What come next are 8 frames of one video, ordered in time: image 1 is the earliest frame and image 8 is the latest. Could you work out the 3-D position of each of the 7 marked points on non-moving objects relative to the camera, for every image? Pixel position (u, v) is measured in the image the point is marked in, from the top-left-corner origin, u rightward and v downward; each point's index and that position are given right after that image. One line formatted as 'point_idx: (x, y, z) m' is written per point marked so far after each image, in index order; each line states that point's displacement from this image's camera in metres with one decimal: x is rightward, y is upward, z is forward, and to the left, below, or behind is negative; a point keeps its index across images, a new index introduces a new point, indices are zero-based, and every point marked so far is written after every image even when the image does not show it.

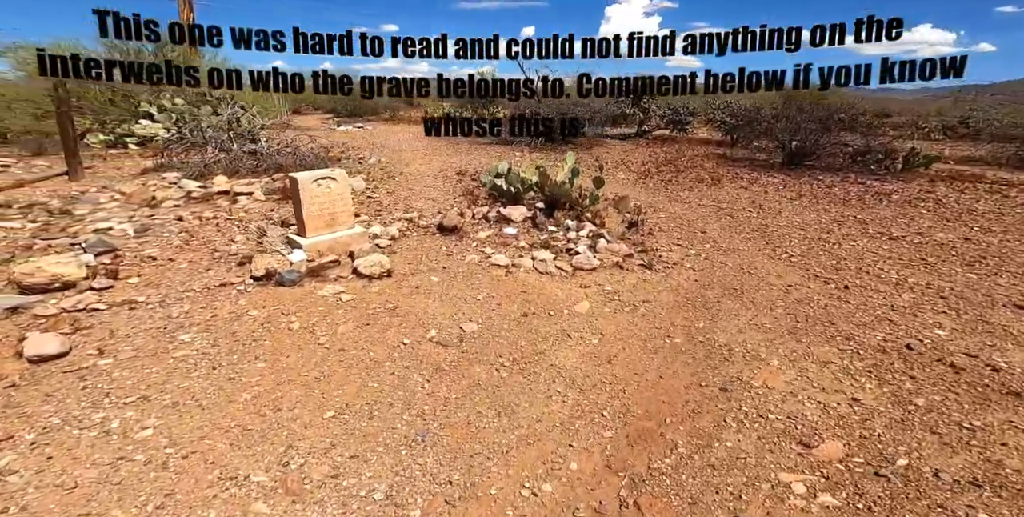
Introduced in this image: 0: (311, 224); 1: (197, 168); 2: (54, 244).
0: (-1.9, +0.3, +4.8) m
1: (-4.8, +1.4, +7.4) m
2: (-4.8, +0.2, +5.4) m
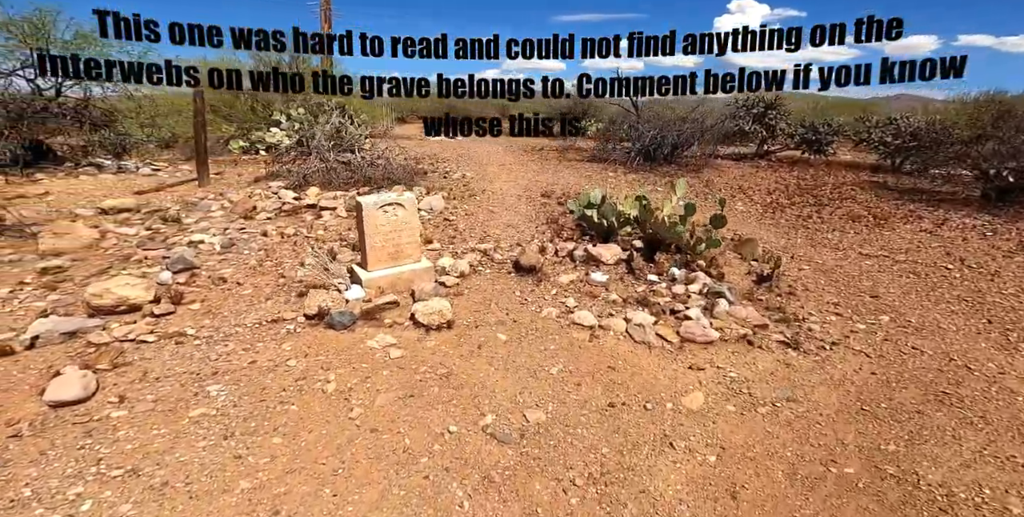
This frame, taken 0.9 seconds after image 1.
0: (-1.2, 0.0, +4.2) m
1: (-3.3, +1.2, +7.4) m
2: (-3.8, 0.0, +5.4) m
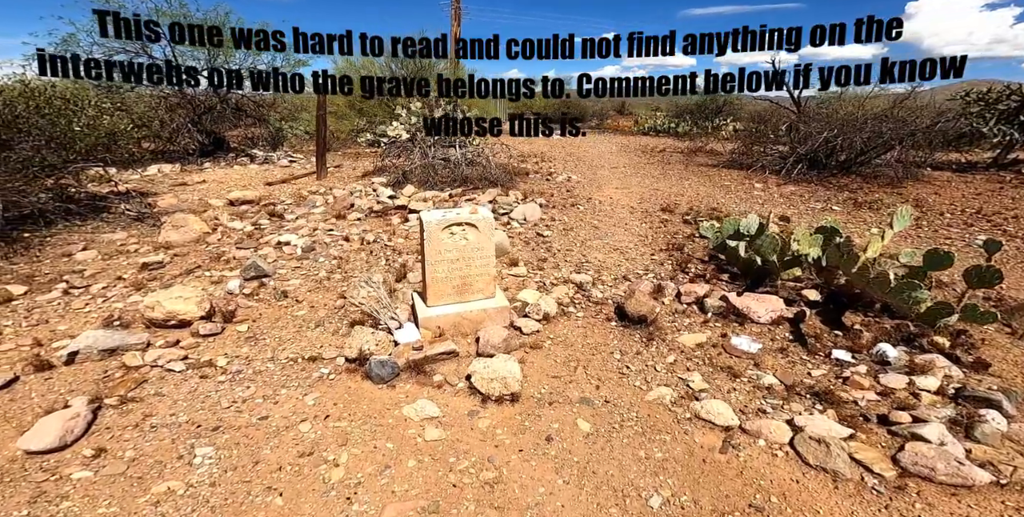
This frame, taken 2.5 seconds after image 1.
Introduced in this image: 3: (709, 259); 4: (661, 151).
0: (-0.5, -0.2, +3.3) m
1: (-1.7, +1.1, +6.9) m
2: (-2.8, 0.0, +5.1) m
3: (+1.6, 0.0, +4.2) m
4: (+2.9, +2.2, +10.3) m
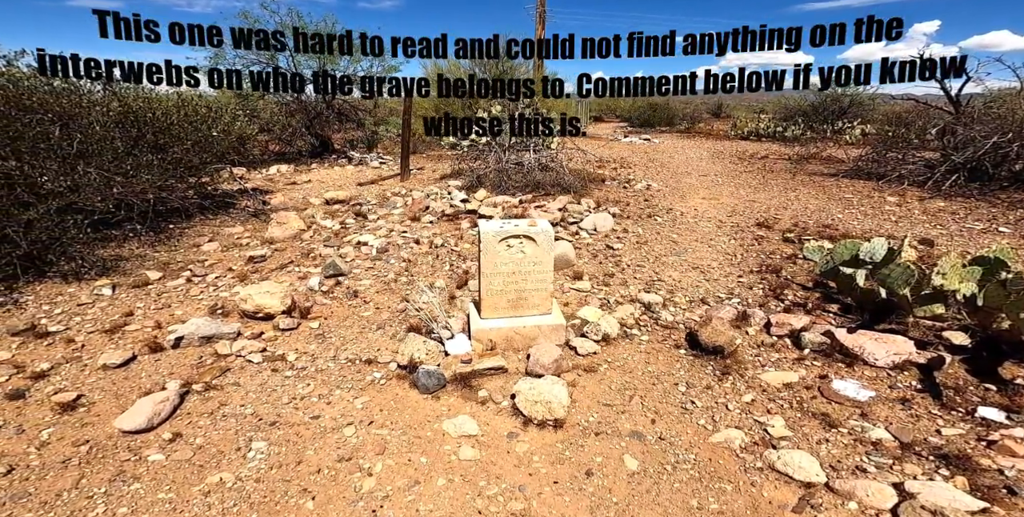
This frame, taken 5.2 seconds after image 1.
0: (-0.2, -0.3, +3.2) m
1: (-0.6, +1.1, +7.0) m
2: (-2.1, 0.0, +5.4) m
3: (+2.1, -0.2, +3.7) m
4: (+4.6, +1.9, +9.5) m
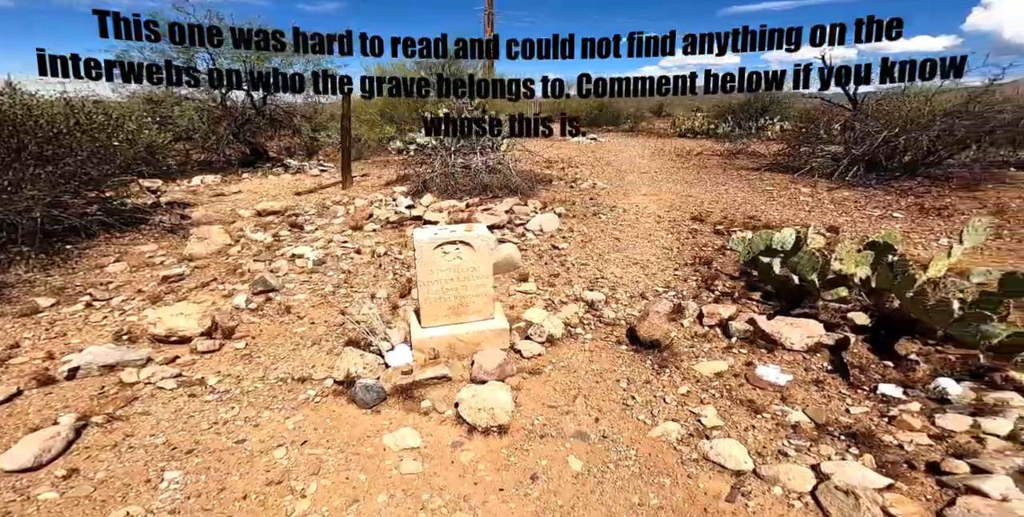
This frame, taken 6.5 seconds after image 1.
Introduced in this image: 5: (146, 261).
0: (-0.5, -0.3, +3.2) m
1: (-1.4, +1.0, +6.9) m
2: (-2.6, -0.1, +5.2) m
3: (+1.7, -0.1, +3.8) m
4: (+3.6, +2.0, +9.8) m
5: (-3.7, 0.0, +5.2) m
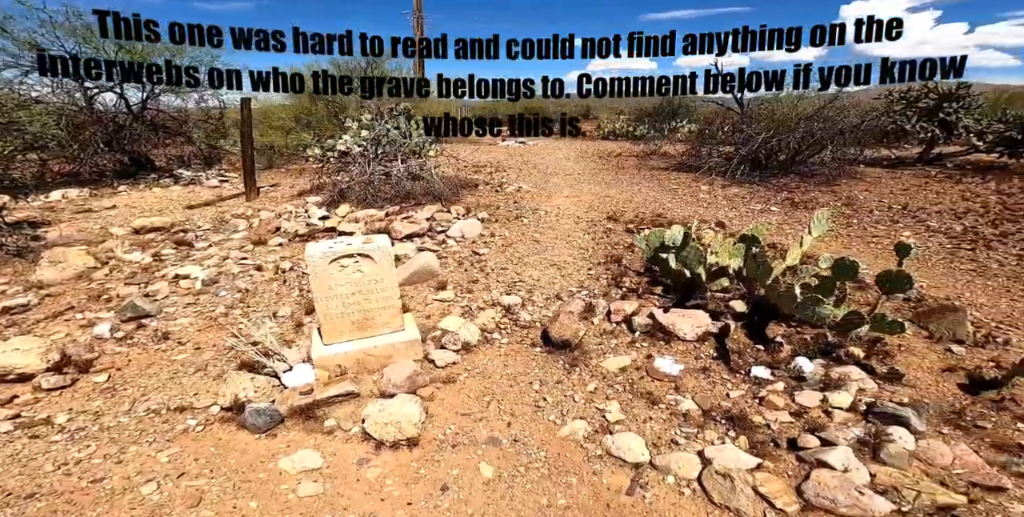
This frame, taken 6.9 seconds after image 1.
0: (-1.1, -0.4, +3.1) m
1: (-2.4, +0.9, +6.7) m
2: (-3.4, -0.3, +4.8) m
3: (+1.1, -0.1, +4.0) m
4: (+2.2, +2.1, +10.1) m
5: (-4.5, -0.3, +4.8) m
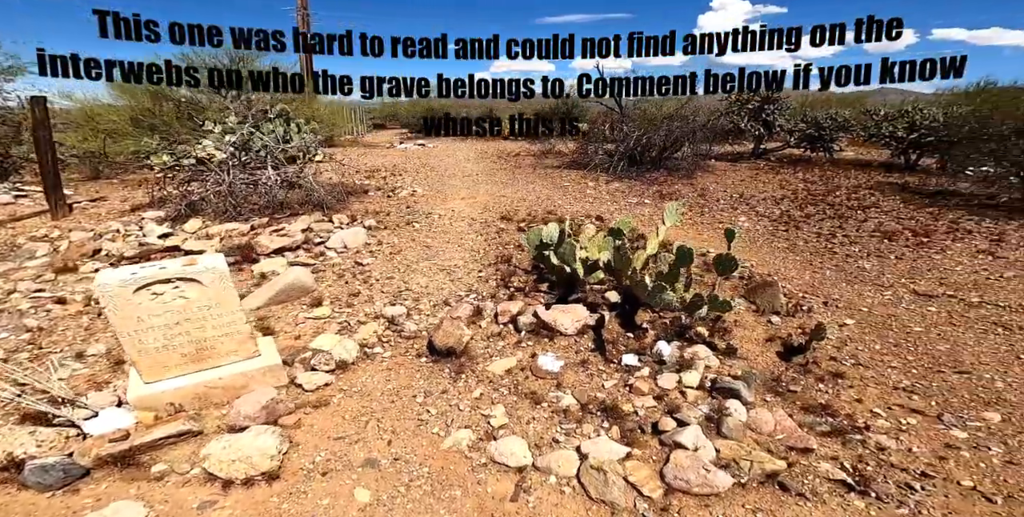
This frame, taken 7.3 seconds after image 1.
0: (-1.7, -0.5, +2.8) m
1: (-3.6, +0.6, +6.1) m
2: (-4.3, -0.6, +4.1) m
3: (+0.2, -0.1, +4.0) m
4: (+0.2, +2.1, +10.2) m
5: (-5.4, -0.6, +3.9) m
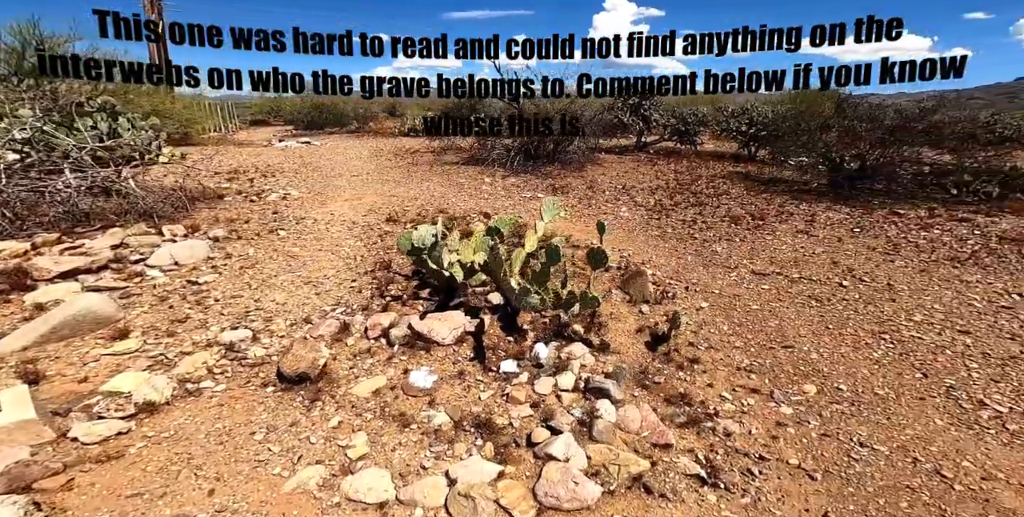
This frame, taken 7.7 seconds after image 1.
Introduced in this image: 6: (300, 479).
0: (-2.4, -0.6, +2.3) m
1: (-4.8, +0.4, +5.3) m
2: (-5.1, -0.8, +3.3) m
3: (-0.6, -0.1, +3.8) m
4: (-1.6, +2.1, +9.9) m
5: (-6.1, -0.9, +2.9) m
6: (-0.8, -0.9, +2.1) m
